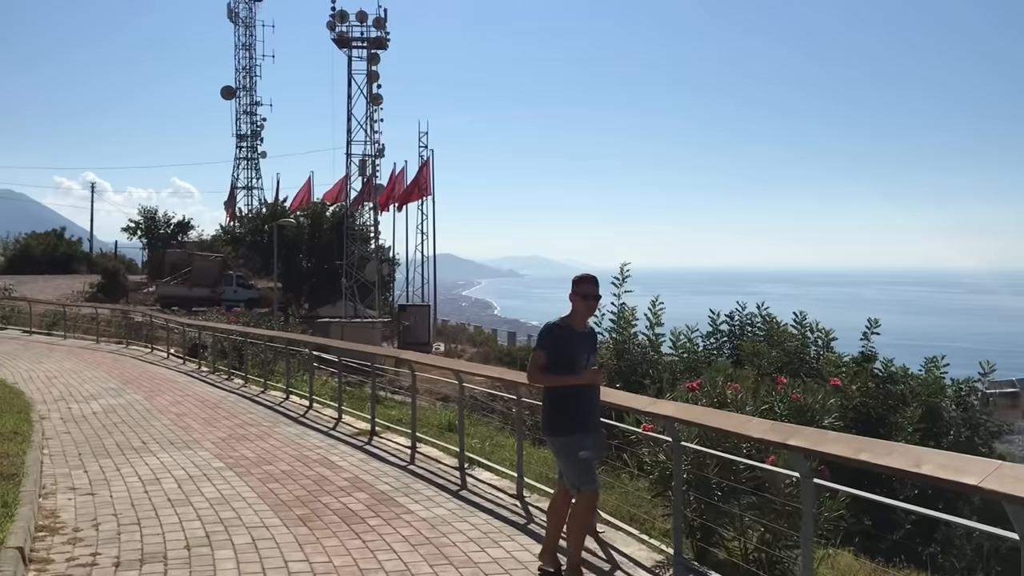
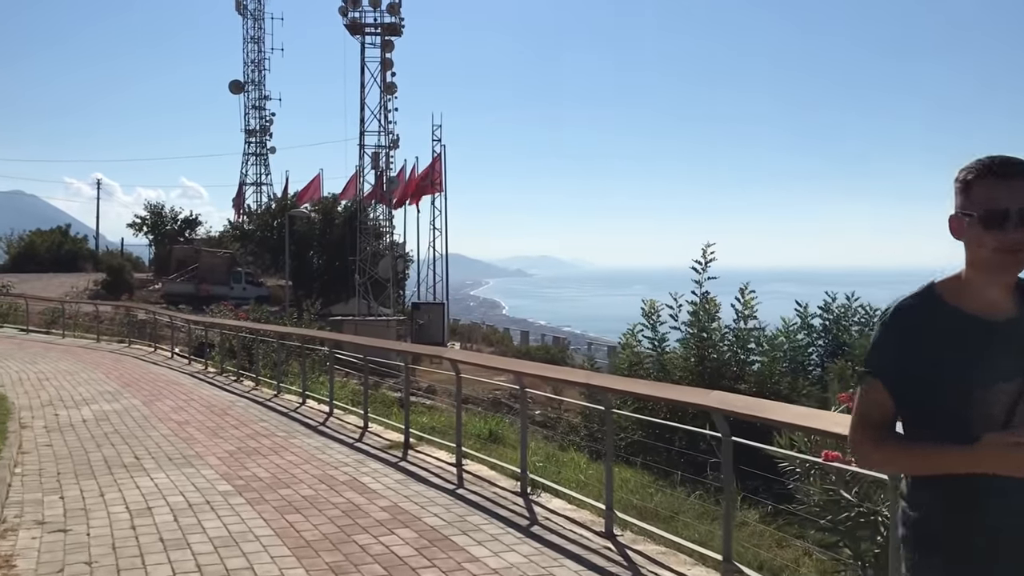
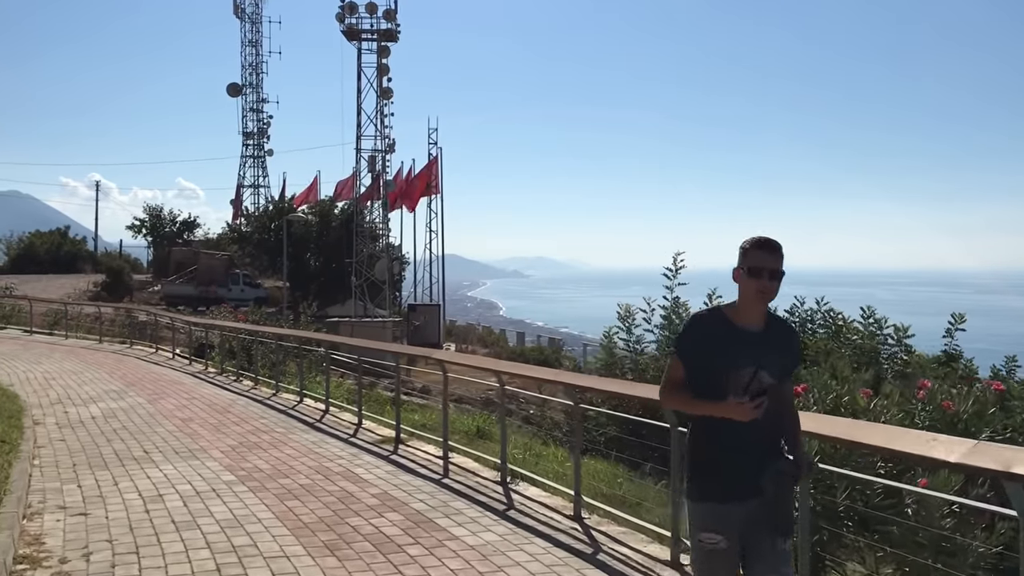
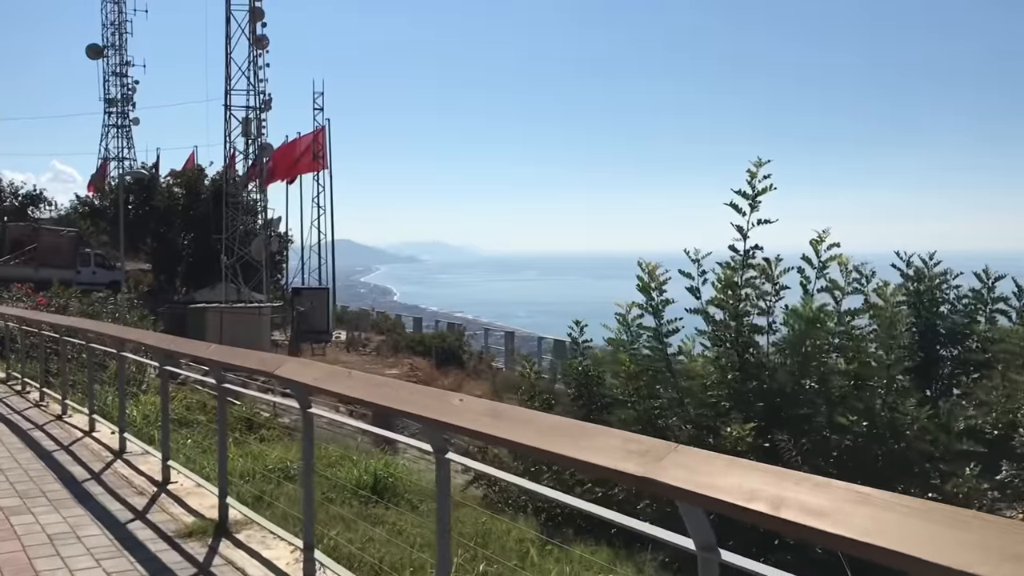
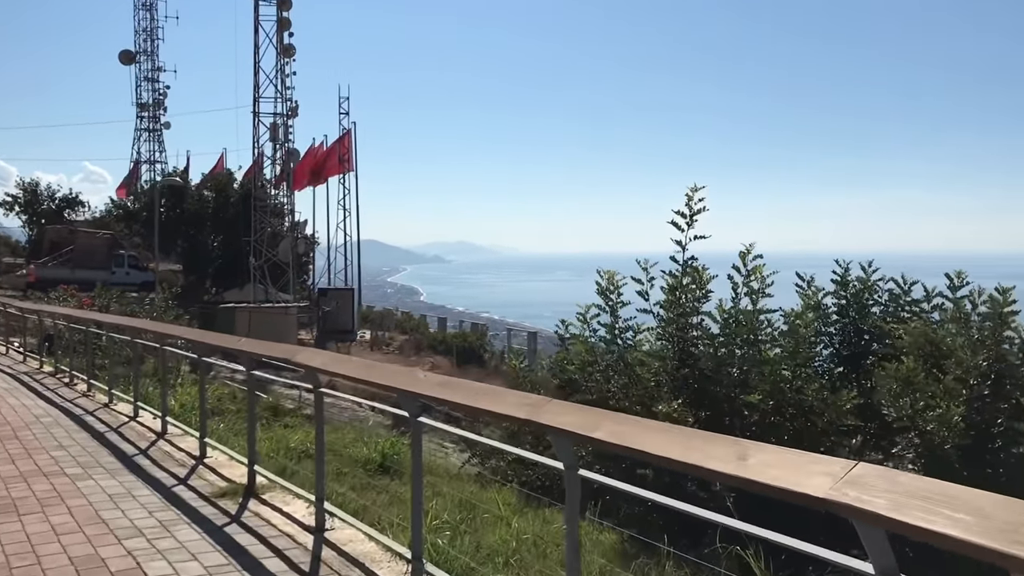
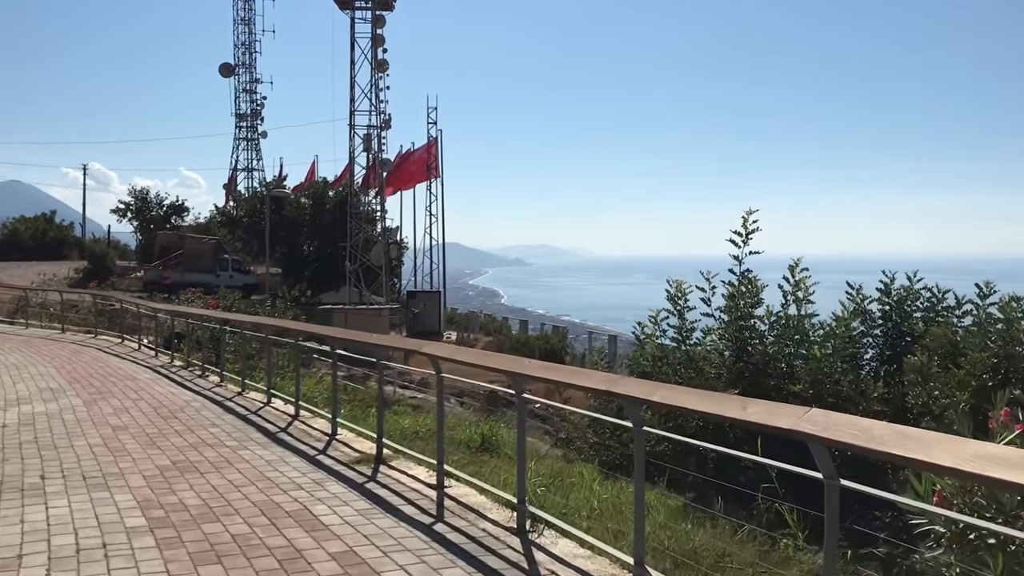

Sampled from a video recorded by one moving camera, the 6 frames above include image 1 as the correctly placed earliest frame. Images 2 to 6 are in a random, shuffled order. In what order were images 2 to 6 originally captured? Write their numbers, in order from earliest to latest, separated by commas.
3, 2, 6, 5, 4
